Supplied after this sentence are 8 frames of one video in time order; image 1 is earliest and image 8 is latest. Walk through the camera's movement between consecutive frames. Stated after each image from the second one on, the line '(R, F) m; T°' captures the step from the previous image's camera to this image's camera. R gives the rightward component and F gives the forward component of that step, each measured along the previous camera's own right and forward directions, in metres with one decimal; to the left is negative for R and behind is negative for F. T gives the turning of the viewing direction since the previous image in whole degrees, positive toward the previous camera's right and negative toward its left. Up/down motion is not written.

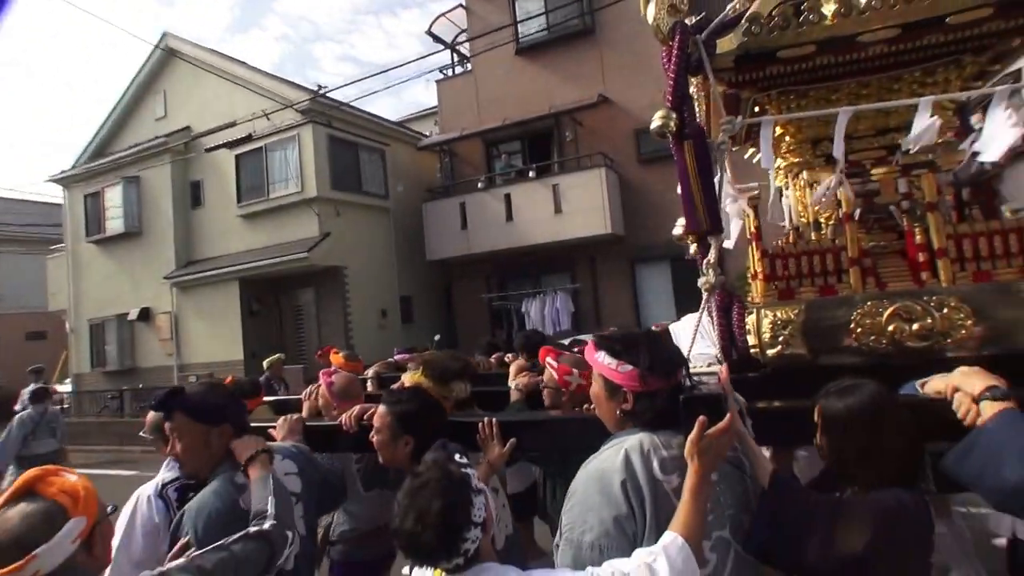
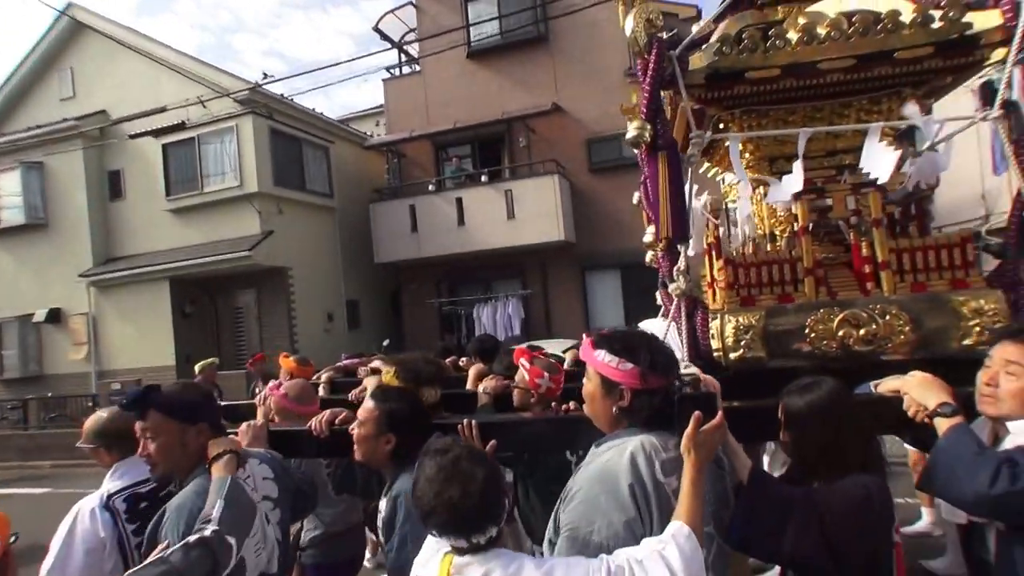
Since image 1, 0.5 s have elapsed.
(-0.2, 0.0) m; +6°
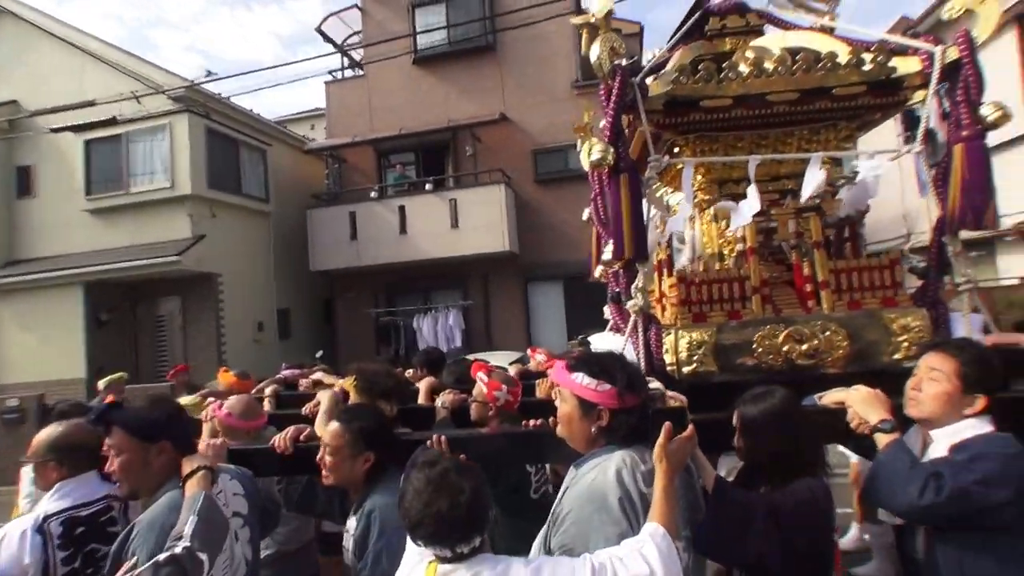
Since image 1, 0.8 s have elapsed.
(-0.1, 0.0) m; +6°
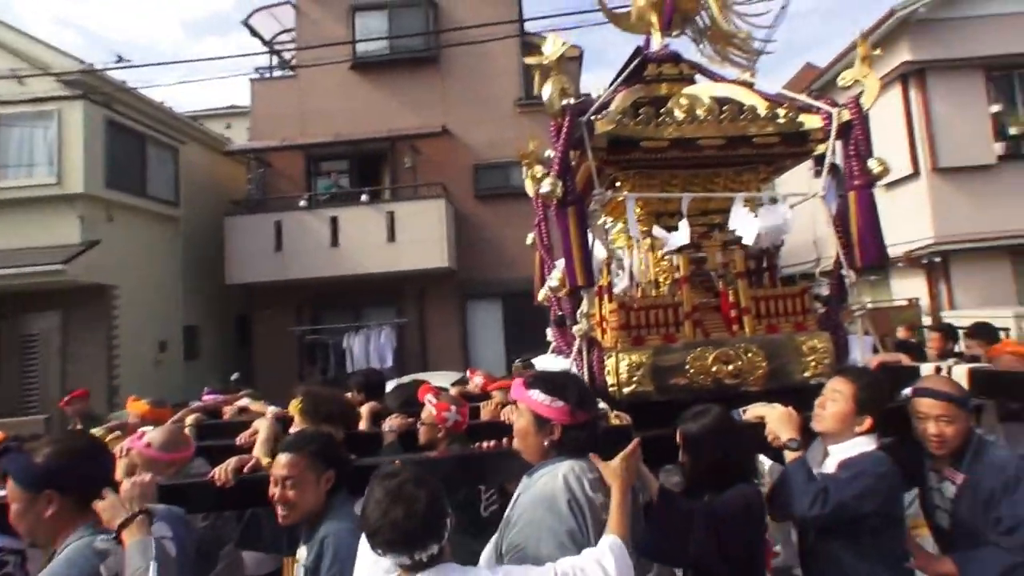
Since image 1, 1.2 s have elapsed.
(-0.1, -0.1) m; +7°
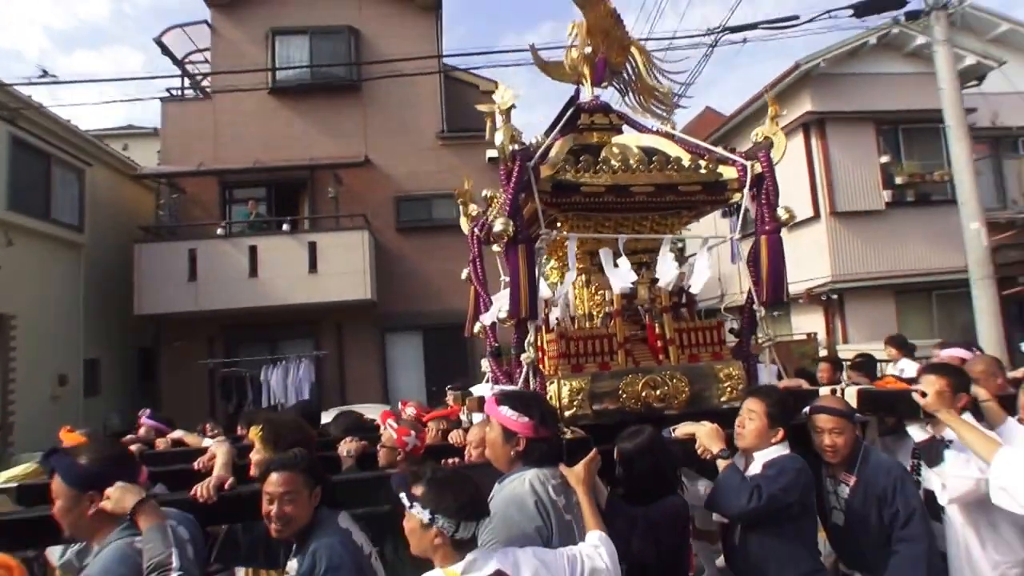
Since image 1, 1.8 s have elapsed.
(-0.2, -0.2) m; +9°
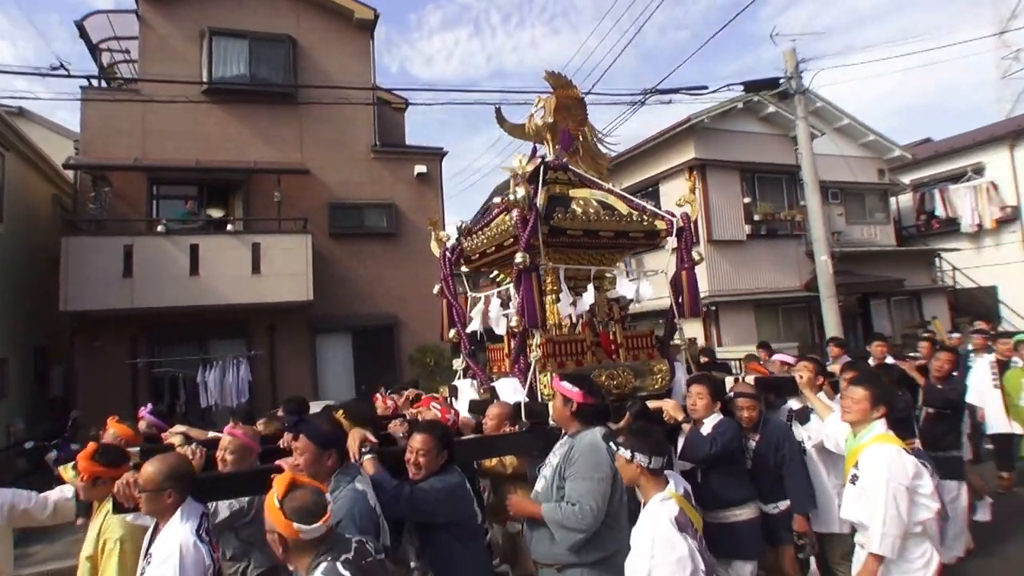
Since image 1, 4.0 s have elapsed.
(-1.3, -1.0) m; +14°
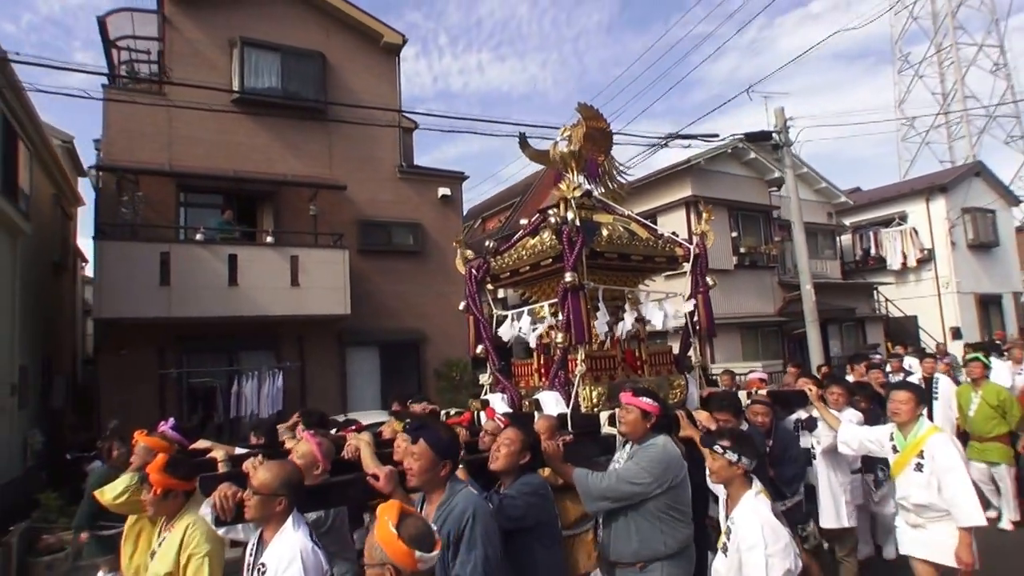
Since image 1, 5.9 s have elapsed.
(-2.0, -0.4) m; +8°
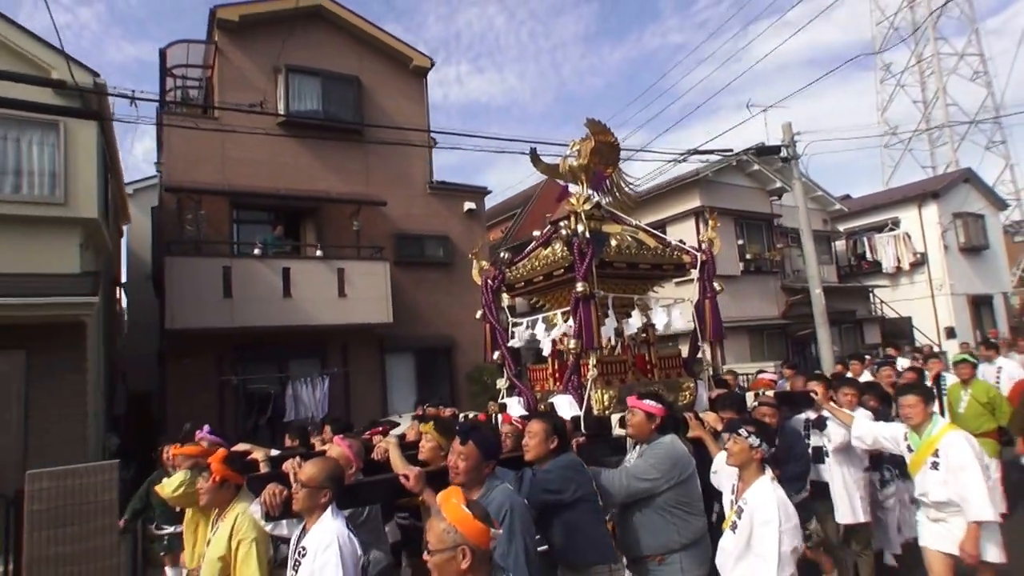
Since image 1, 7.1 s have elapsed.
(-0.6, -0.8) m; +1°
